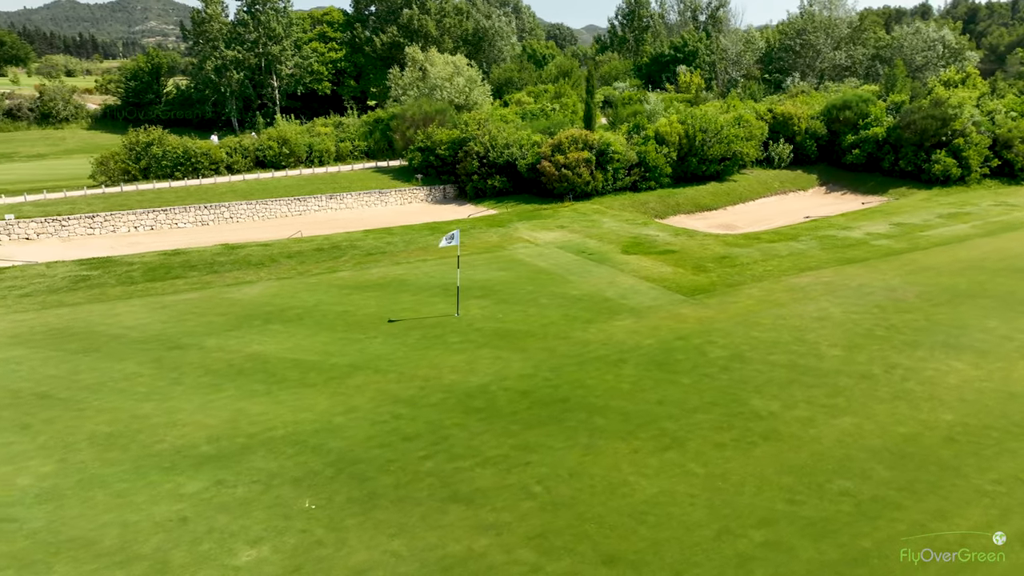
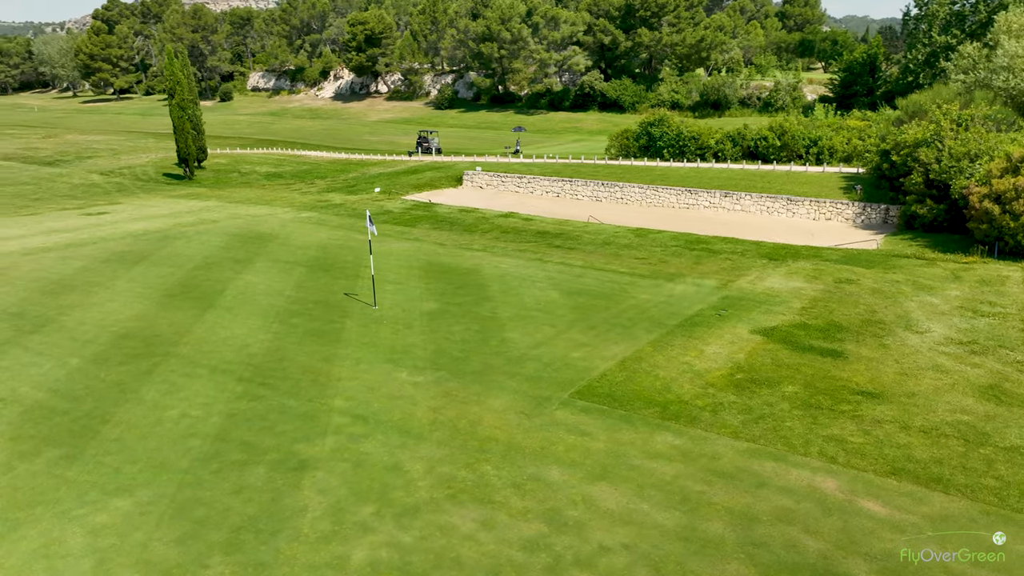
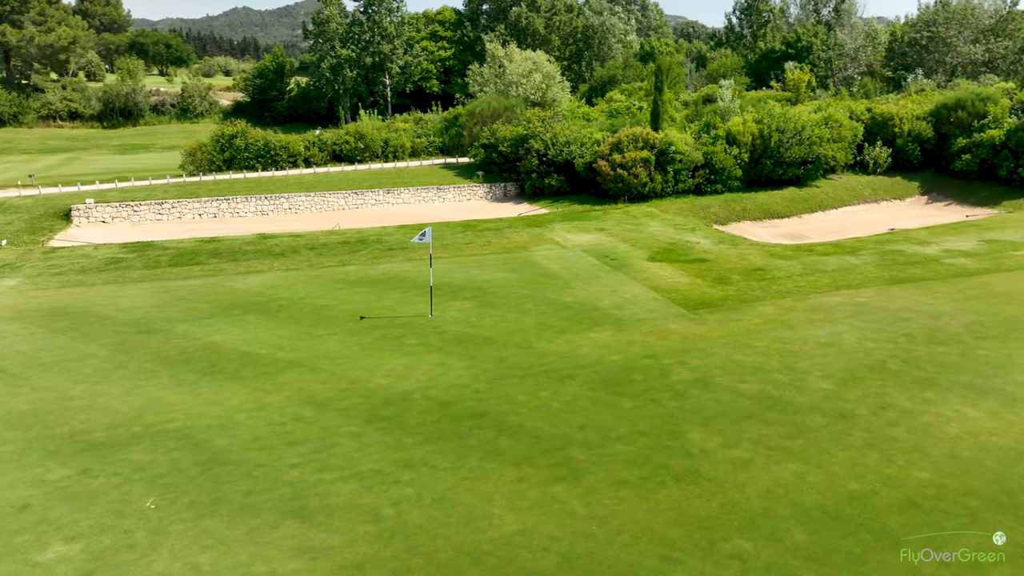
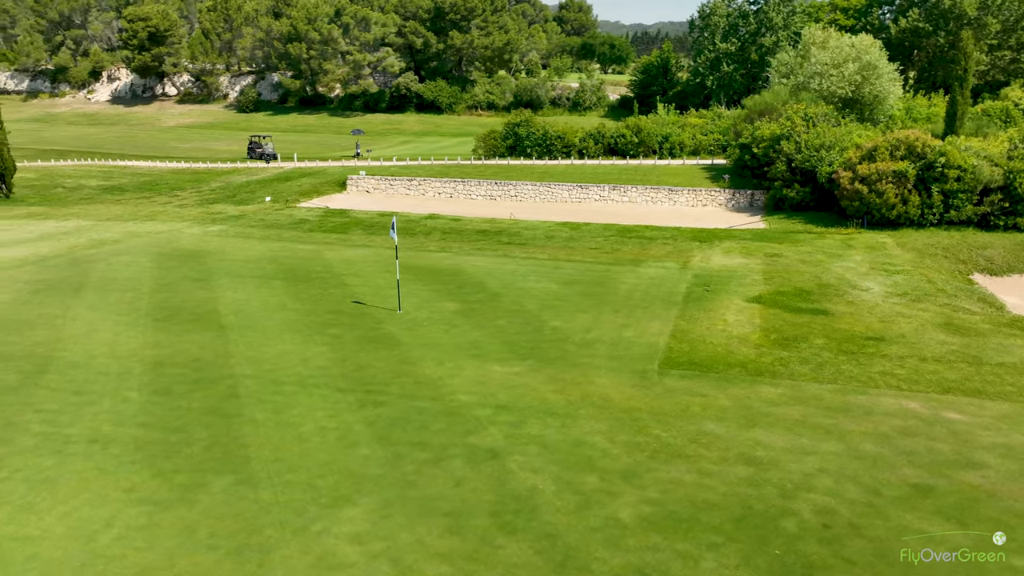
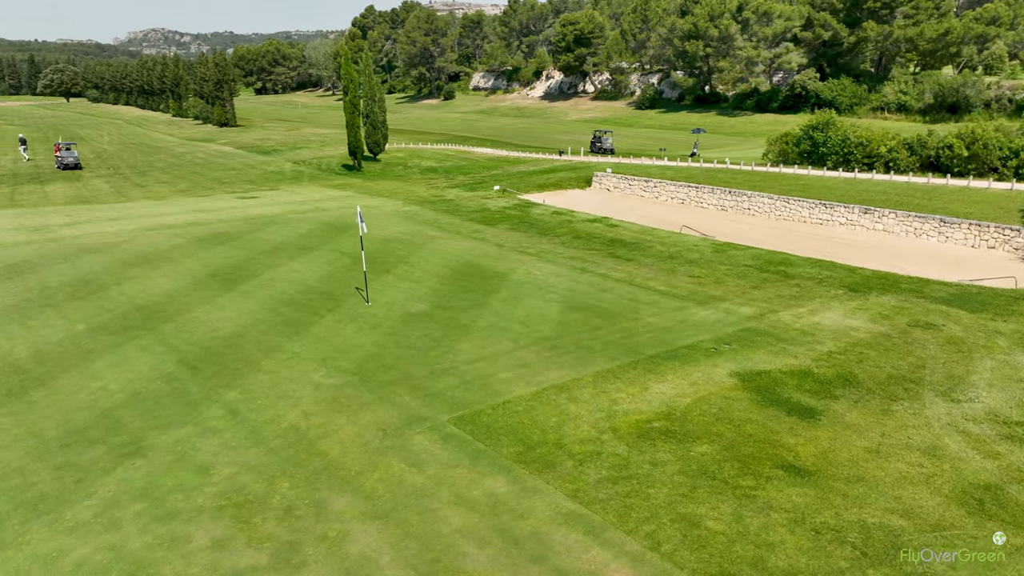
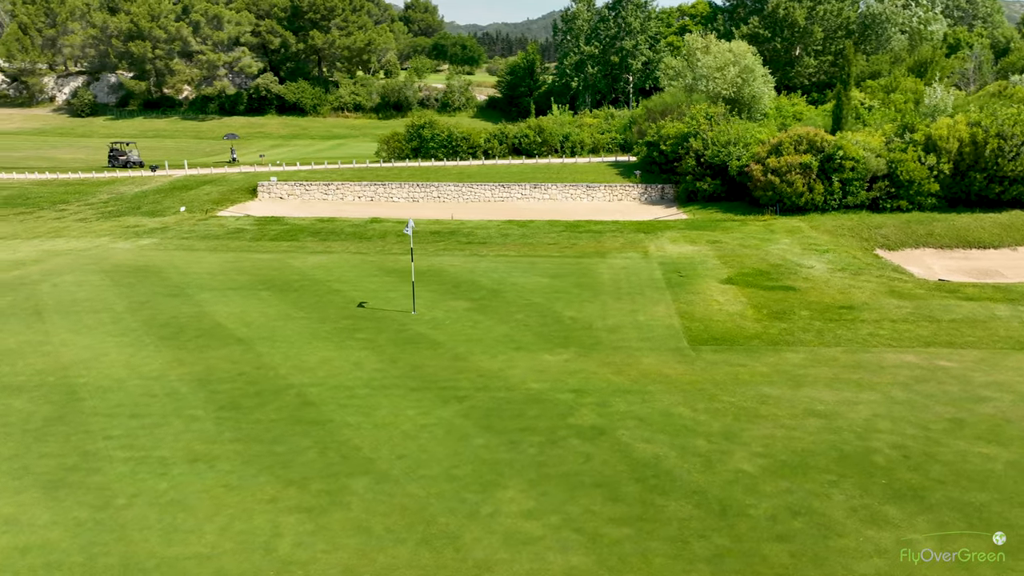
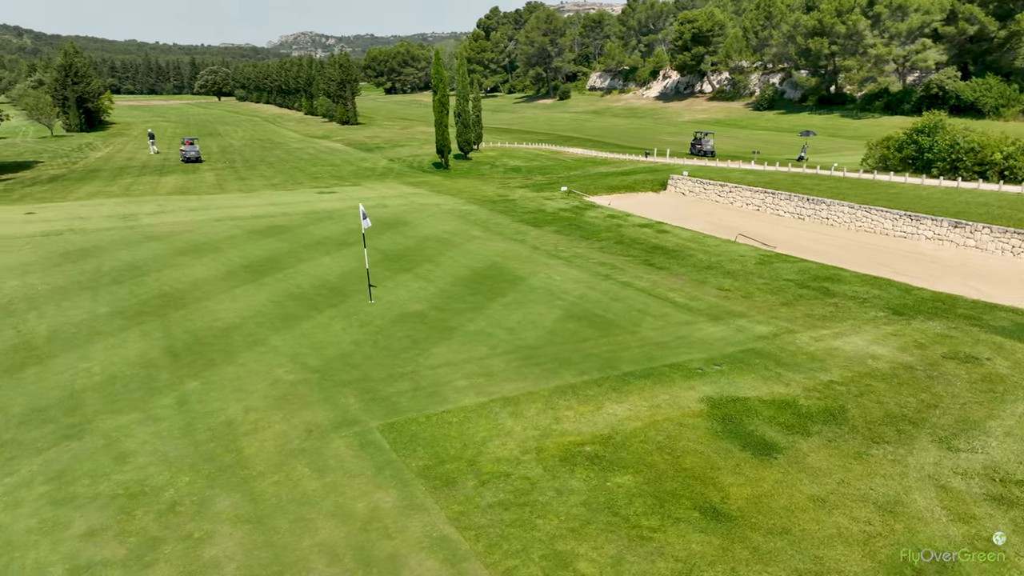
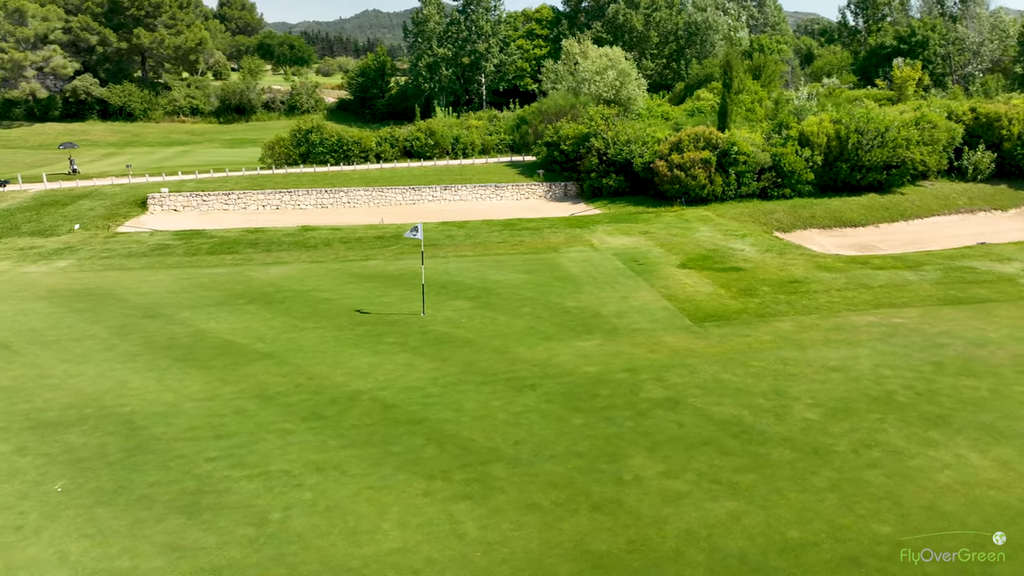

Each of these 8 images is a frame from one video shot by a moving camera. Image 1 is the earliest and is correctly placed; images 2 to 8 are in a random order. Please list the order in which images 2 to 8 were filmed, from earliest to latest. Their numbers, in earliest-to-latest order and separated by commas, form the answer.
3, 8, 6, 4, 2, 5, 7
